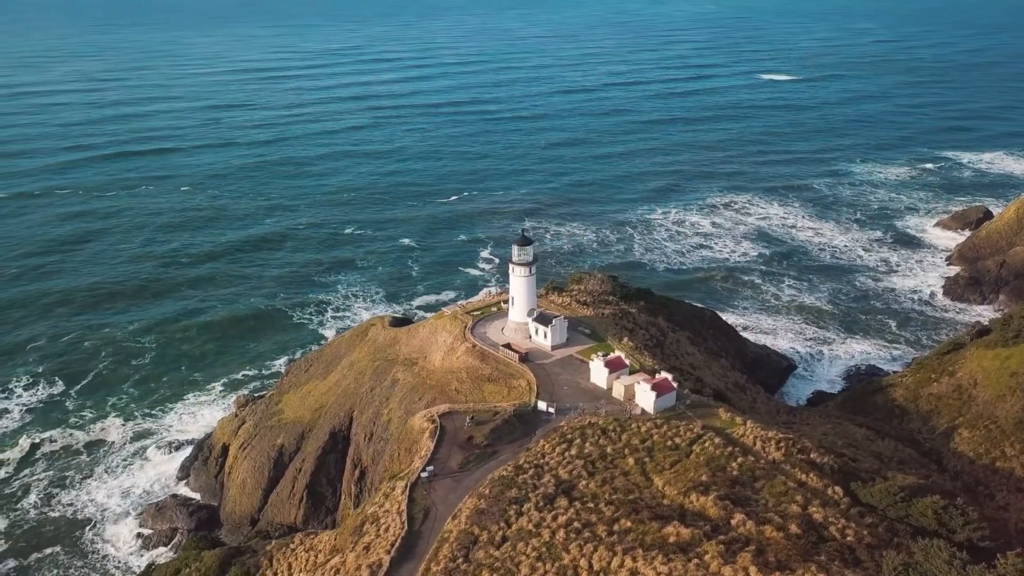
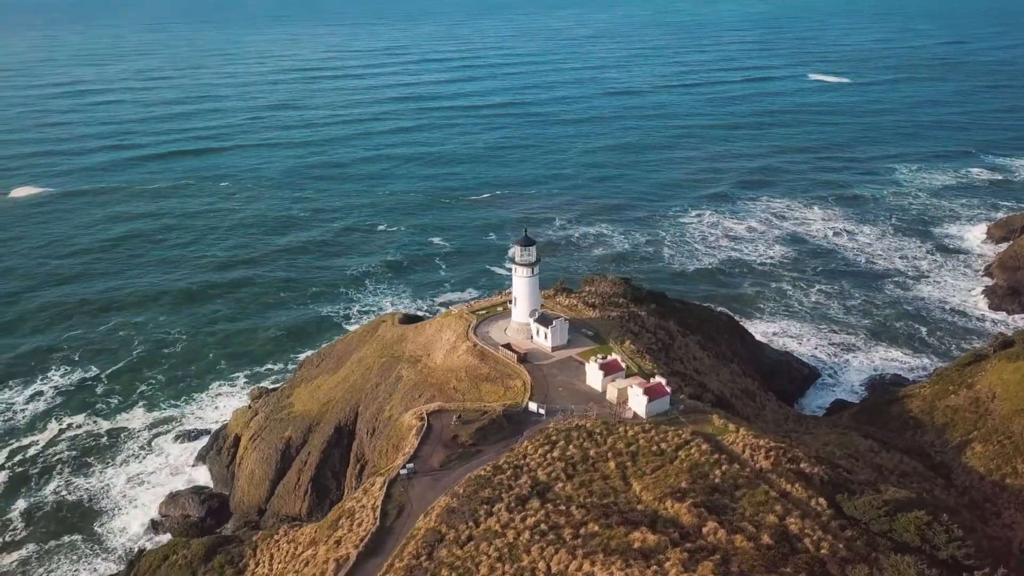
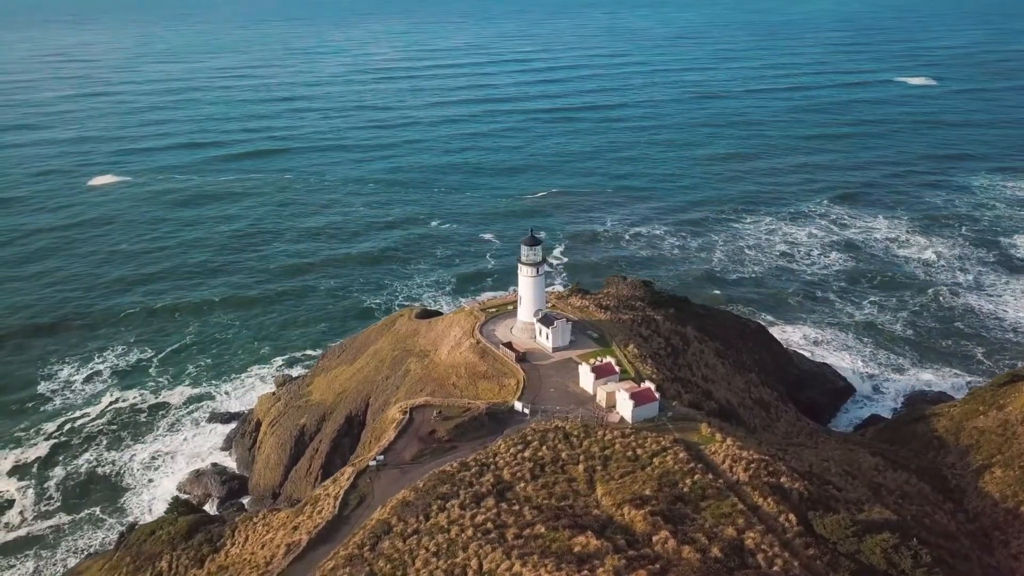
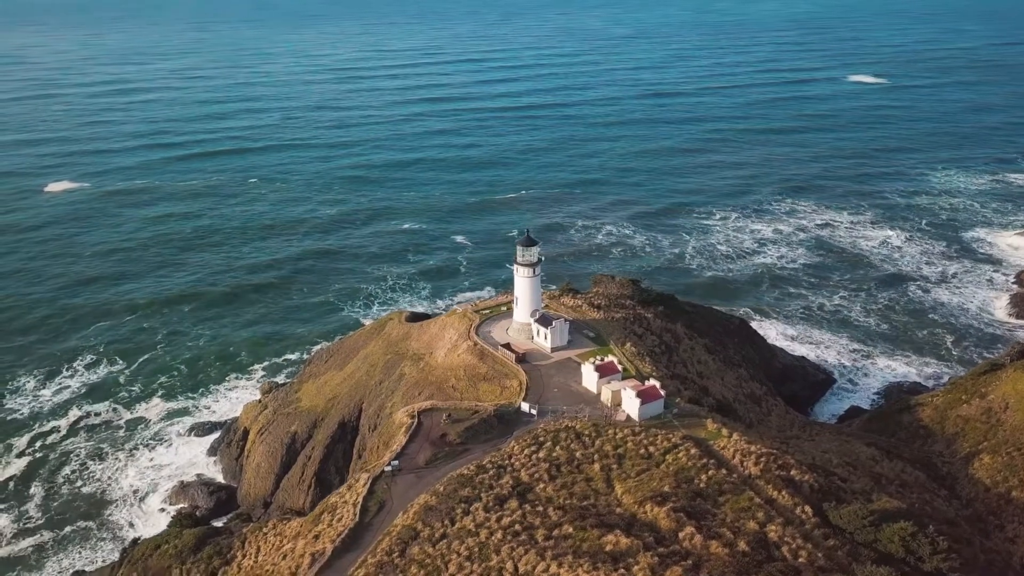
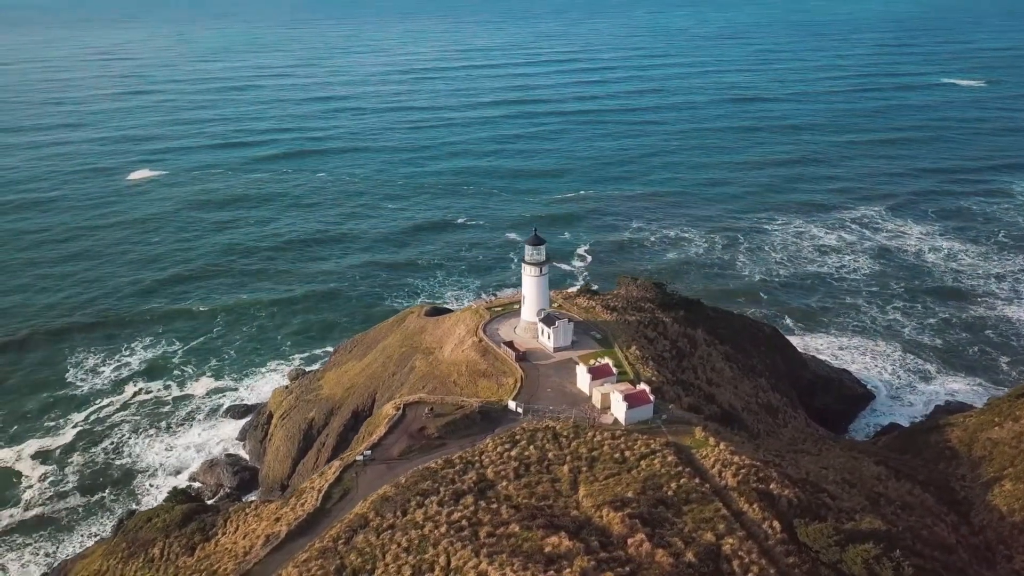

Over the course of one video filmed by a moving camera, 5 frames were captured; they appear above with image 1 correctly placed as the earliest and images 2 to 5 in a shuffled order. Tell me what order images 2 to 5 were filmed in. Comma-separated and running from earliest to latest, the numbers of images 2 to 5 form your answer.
2, 4, 3, 5
